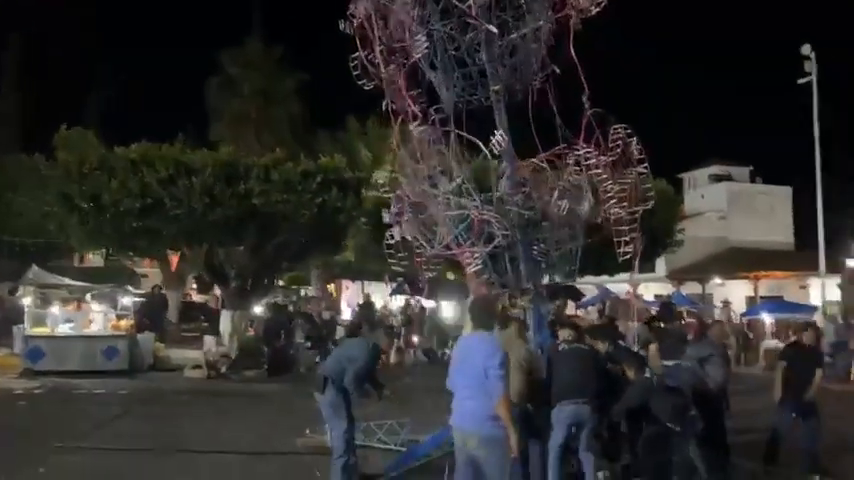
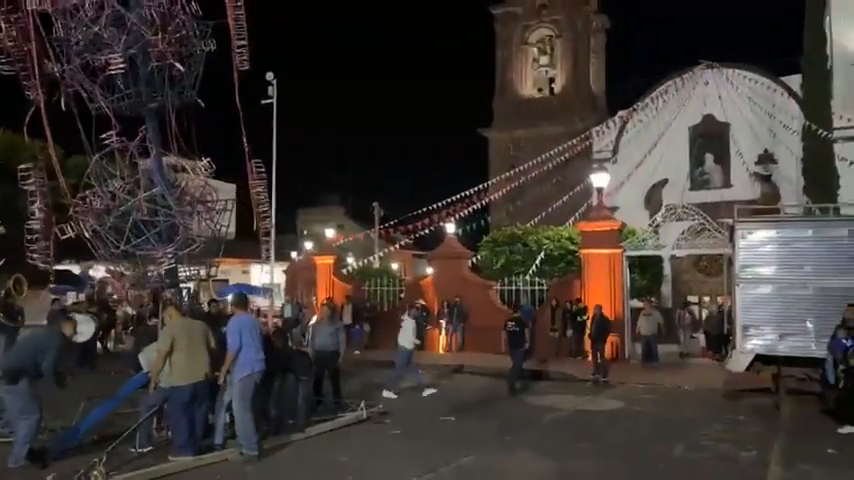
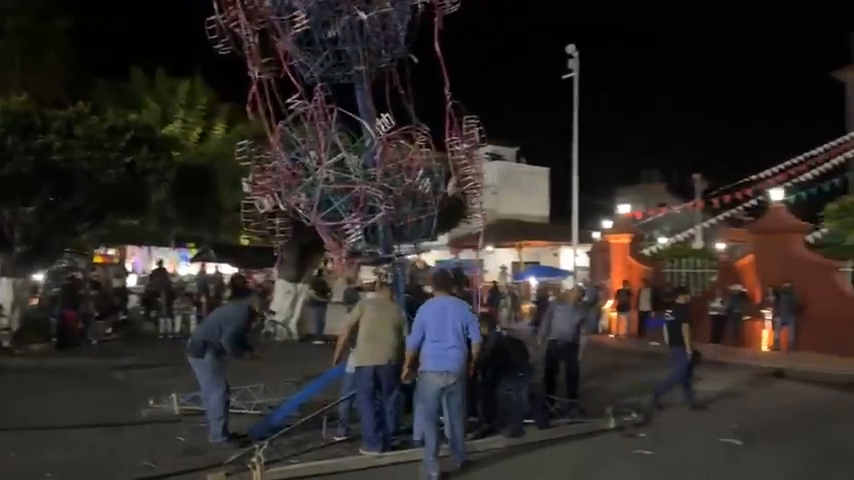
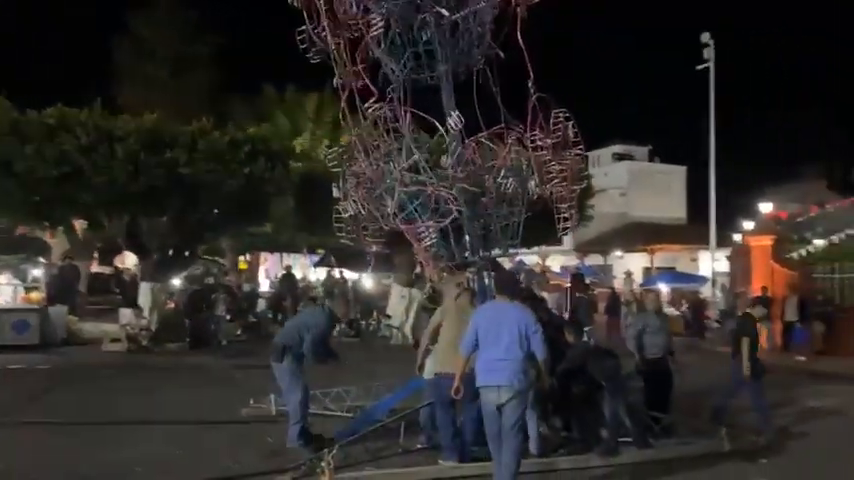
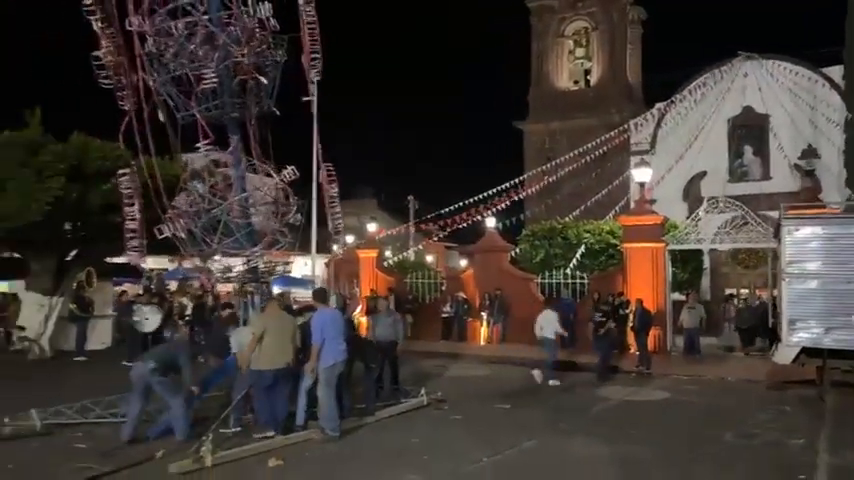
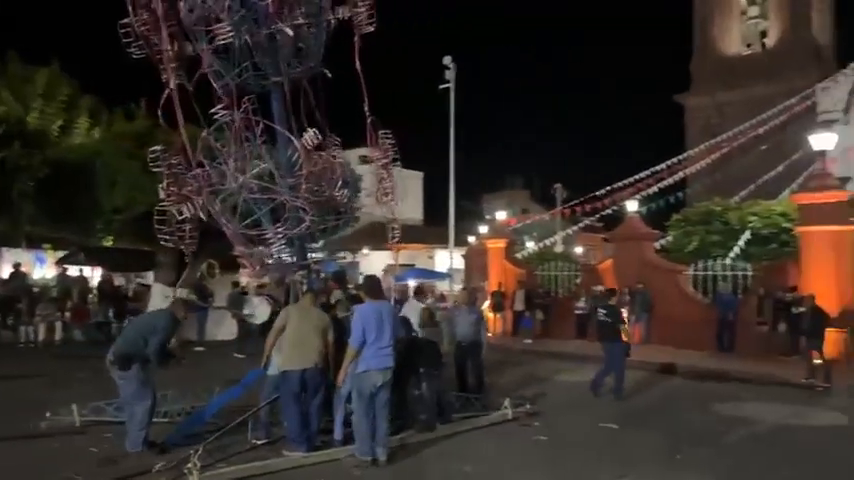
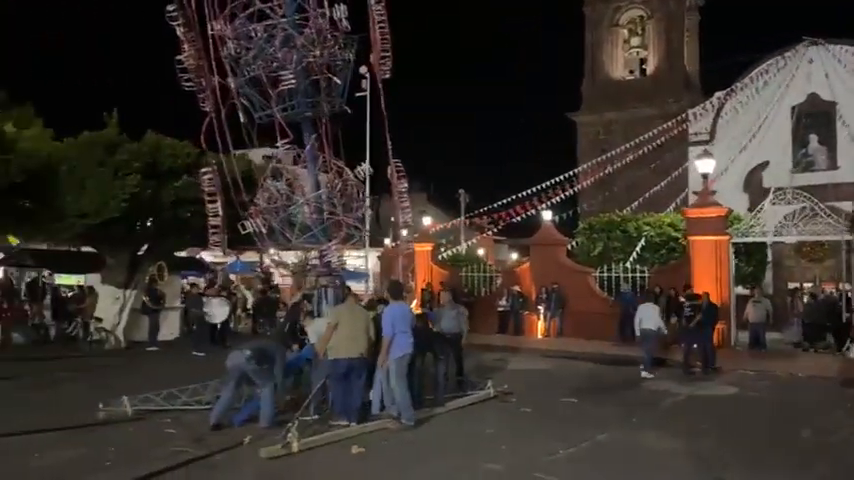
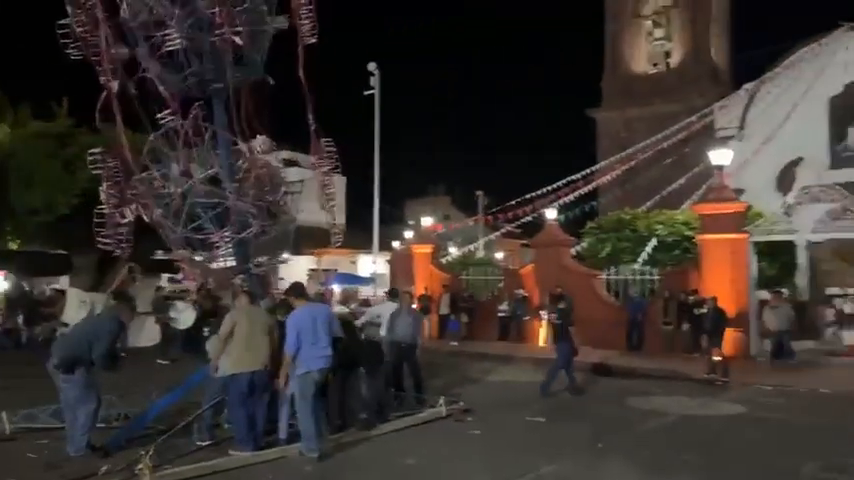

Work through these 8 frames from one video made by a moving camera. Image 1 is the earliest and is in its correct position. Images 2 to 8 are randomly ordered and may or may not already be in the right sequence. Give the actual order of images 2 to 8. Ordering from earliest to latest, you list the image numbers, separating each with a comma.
4, 3, 6, 8, 2, 5, 7
